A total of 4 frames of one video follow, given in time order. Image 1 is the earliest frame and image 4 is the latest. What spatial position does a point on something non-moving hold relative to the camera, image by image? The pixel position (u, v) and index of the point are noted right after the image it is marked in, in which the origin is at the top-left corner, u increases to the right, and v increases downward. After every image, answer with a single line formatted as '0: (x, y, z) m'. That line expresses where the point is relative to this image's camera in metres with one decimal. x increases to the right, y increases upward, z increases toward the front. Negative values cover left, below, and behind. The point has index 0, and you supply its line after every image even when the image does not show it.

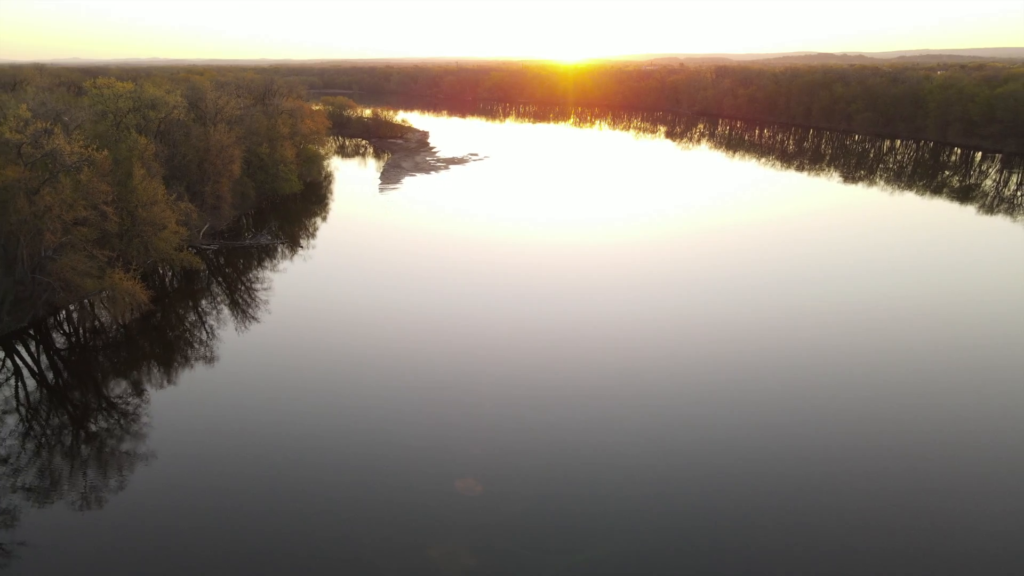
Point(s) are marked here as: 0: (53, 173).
0: (-15.7, +4.0, +19.3) m
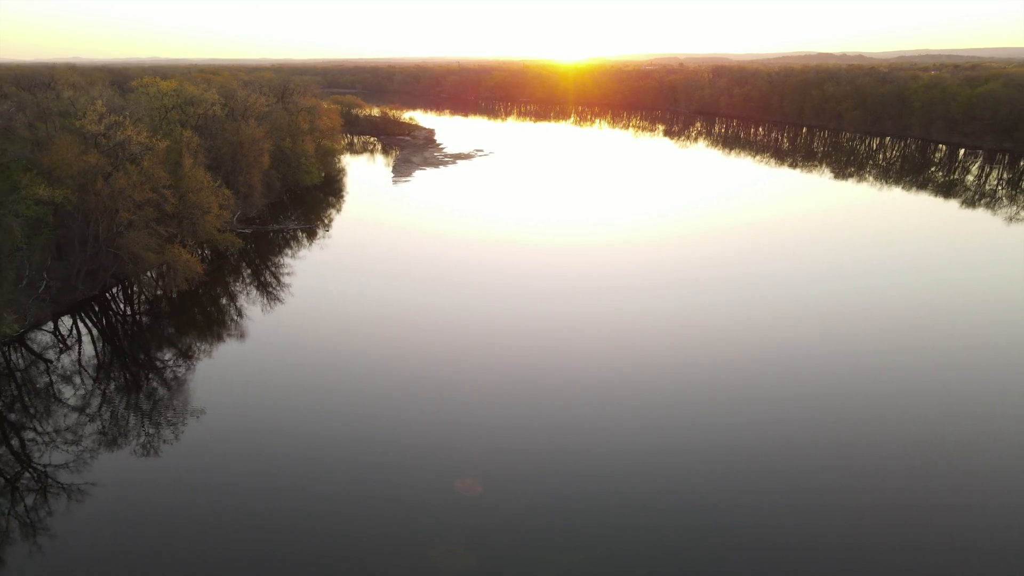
0: (-15.4, +5.1, +22.2) m
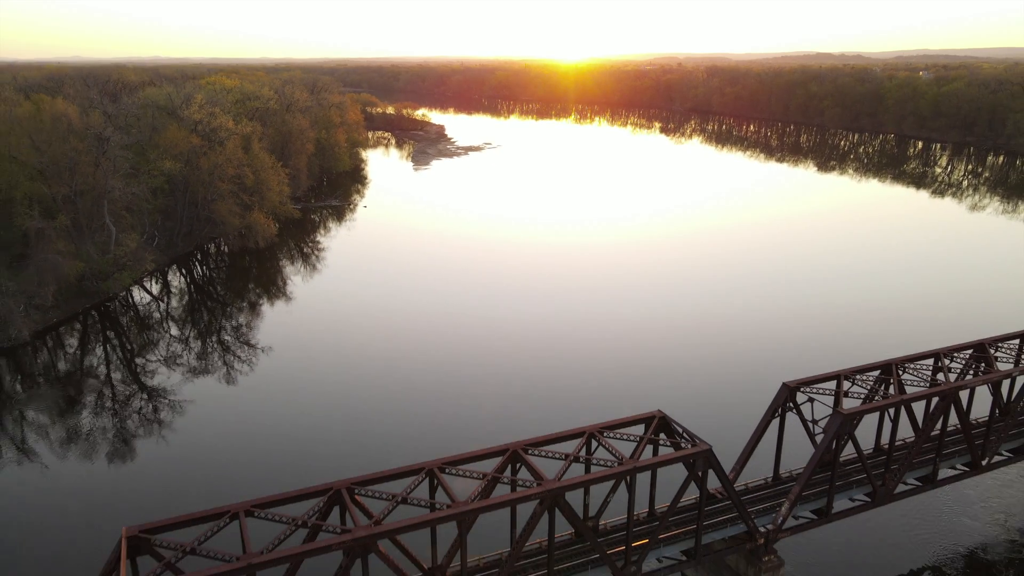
0: (-14.7, +7.3, +27.9) m
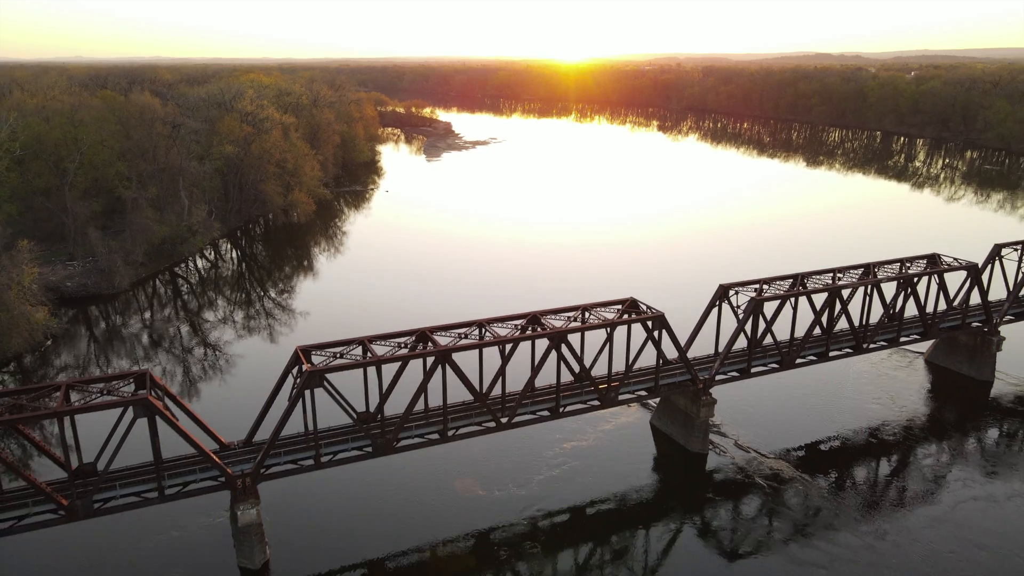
0: (-14.2, +9.1, +32.2) m
